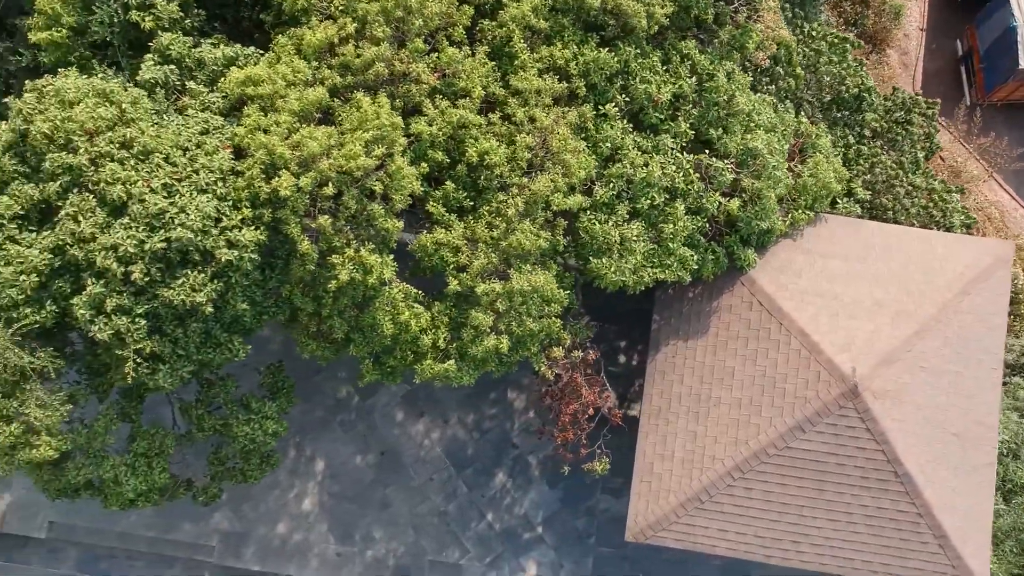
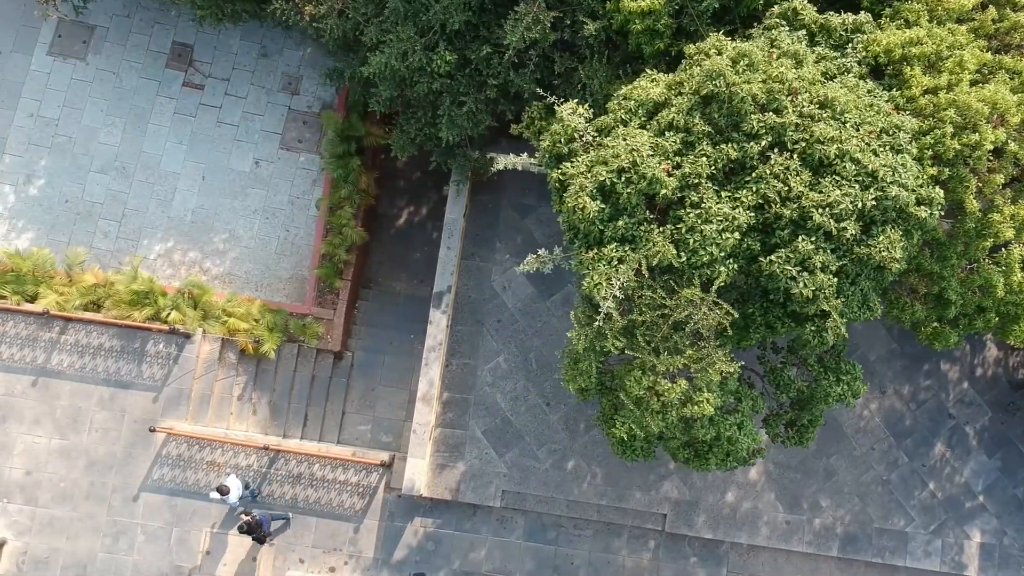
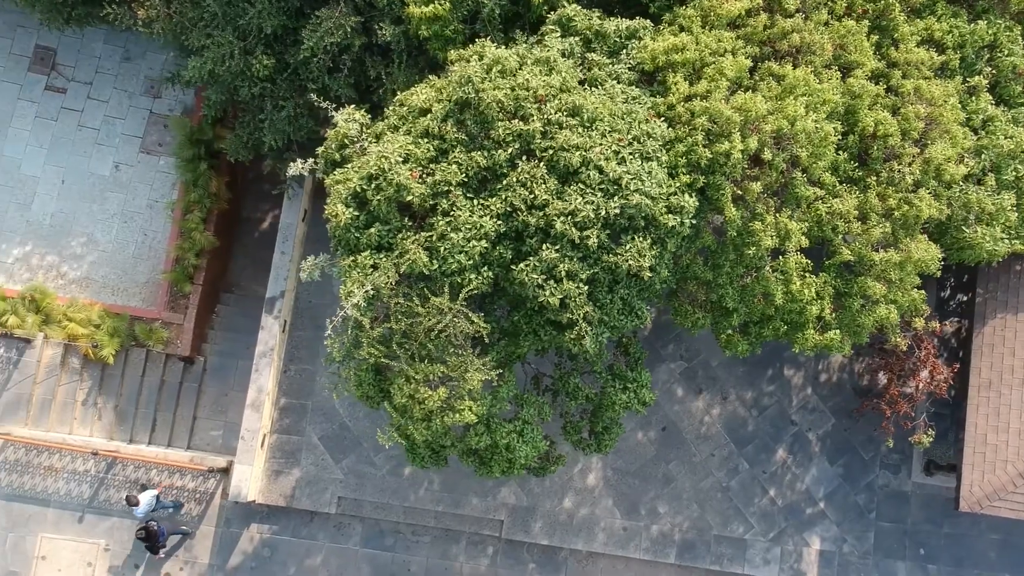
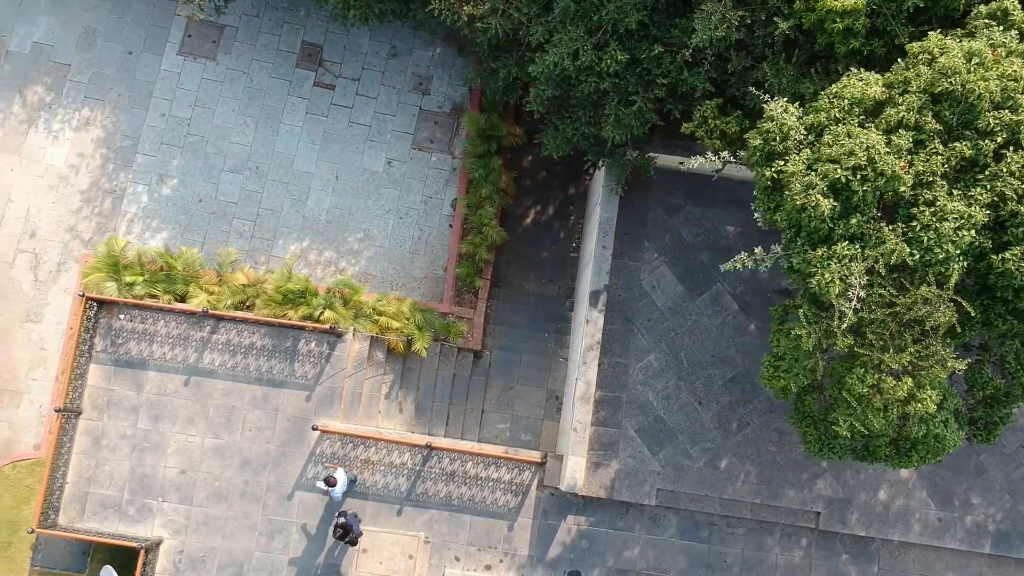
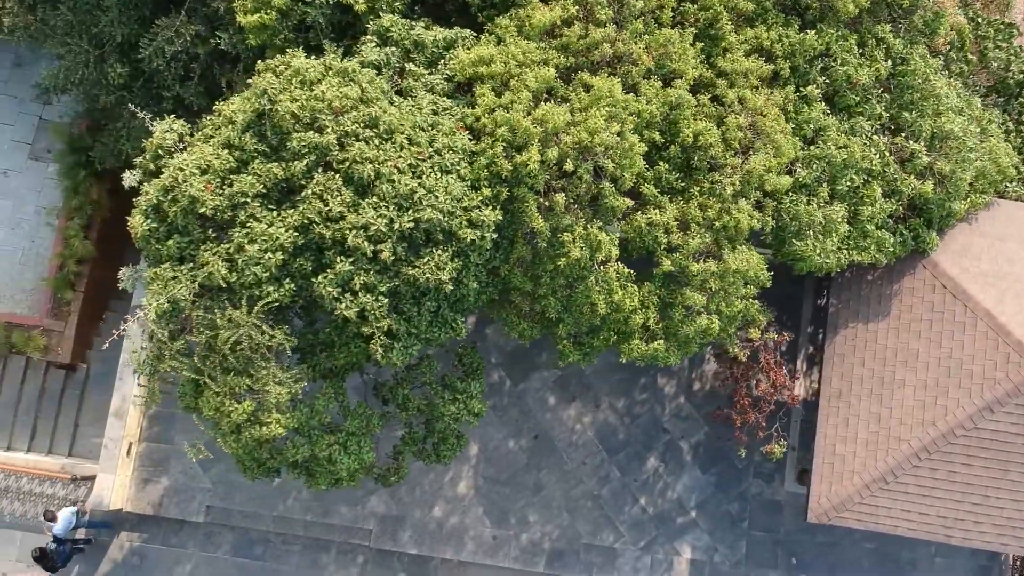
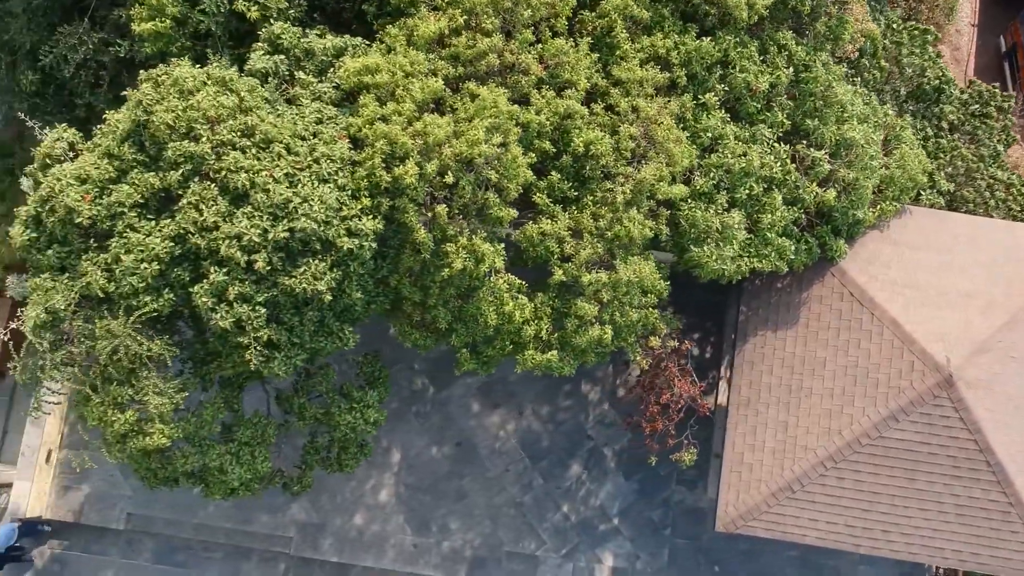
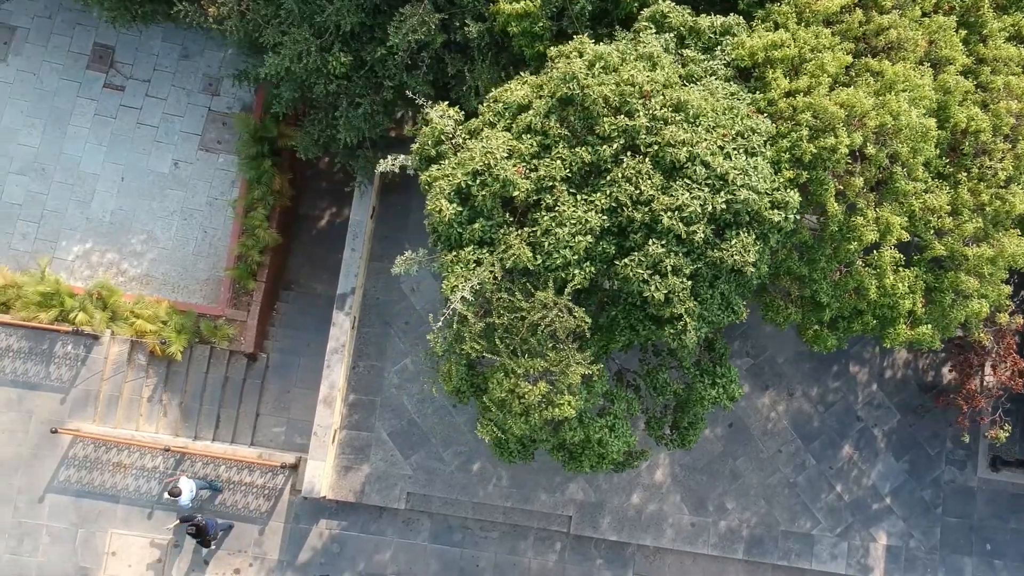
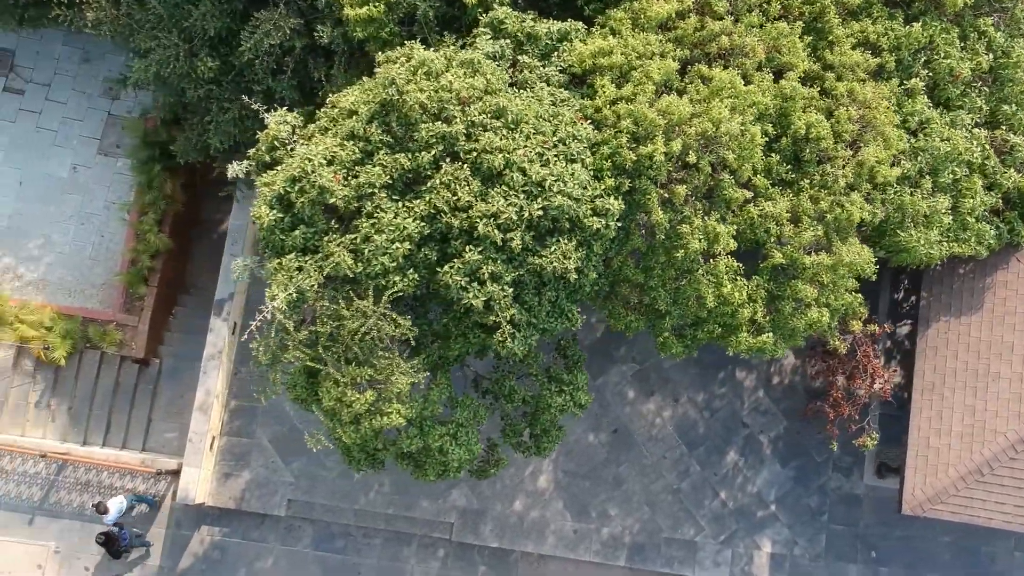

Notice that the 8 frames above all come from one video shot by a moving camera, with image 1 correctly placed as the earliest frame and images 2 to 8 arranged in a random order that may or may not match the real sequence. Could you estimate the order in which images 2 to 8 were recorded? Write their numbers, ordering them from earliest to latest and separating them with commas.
6, 5, 8, 3, 7, 2, 4
